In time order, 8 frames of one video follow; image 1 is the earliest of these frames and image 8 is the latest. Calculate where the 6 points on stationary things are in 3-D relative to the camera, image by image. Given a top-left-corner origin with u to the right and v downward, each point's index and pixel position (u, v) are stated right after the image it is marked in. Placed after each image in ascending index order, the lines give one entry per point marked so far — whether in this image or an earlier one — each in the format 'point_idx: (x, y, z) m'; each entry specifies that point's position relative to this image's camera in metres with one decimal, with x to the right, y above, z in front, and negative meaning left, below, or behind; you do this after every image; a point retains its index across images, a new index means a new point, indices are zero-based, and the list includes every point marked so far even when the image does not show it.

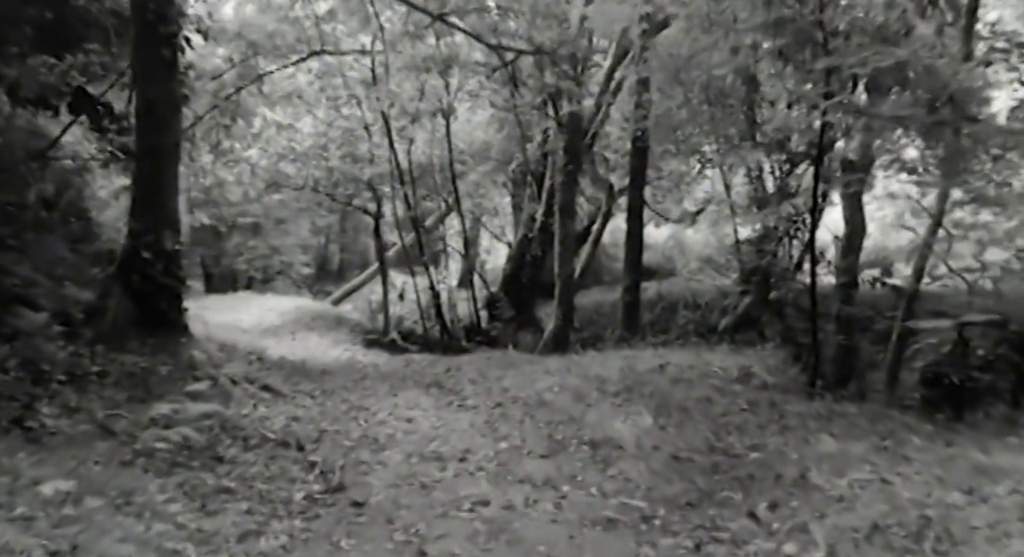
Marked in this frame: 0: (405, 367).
0: (-1.8, -1.5, +13.2) m
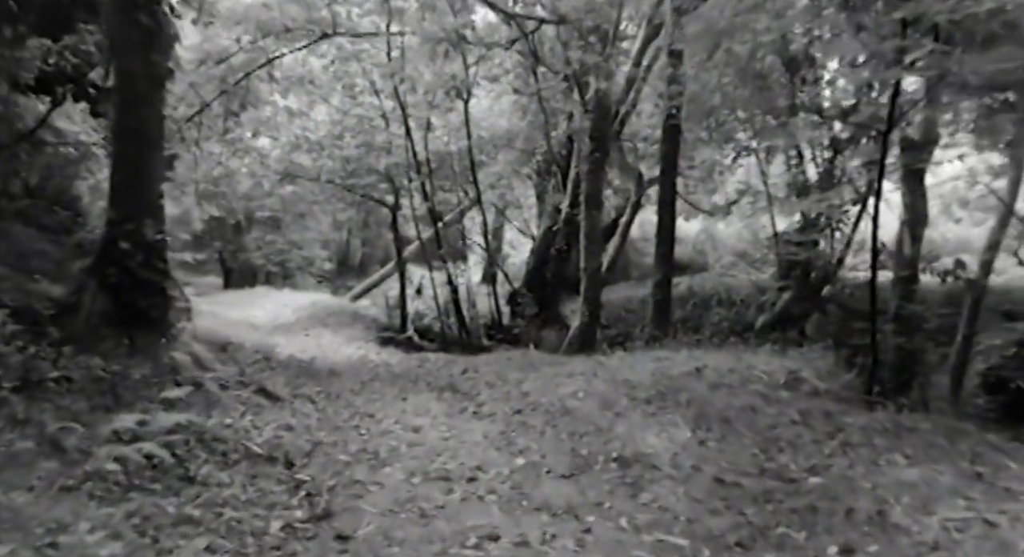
0: (-1.5, -1.4, +12.4) m
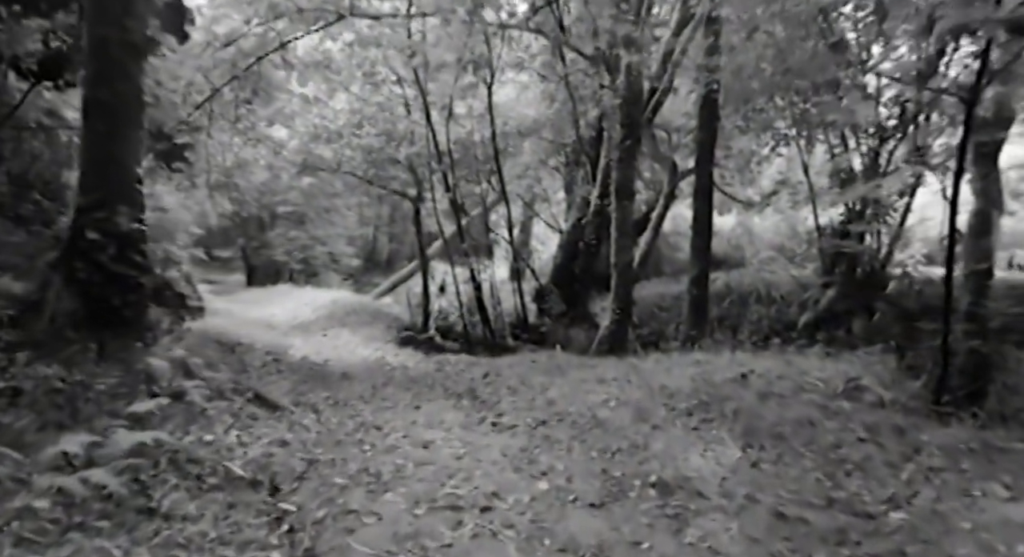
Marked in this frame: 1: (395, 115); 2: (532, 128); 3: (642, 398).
0: (-1.1, -1.4, +11.5) m
1: (-2.5, +3.5, +17.4) m
2: (+0.5, +3.4, +18.3) m
3: (+1.3, -1.2, +8.0) m
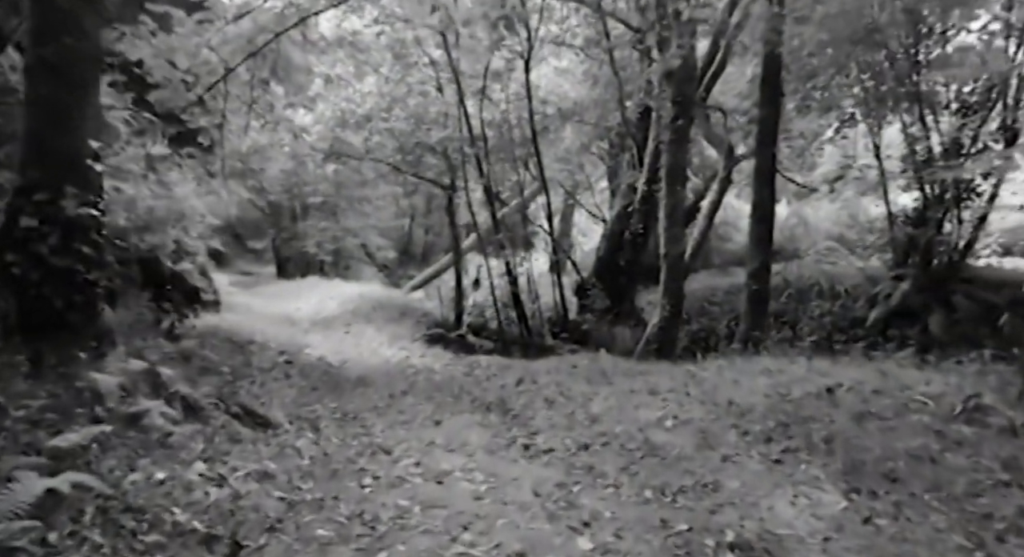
0: (-0.6, -1.3, +10.3) m
1: (-1.7, +3.7, +16.1) m
2: (+1.3, +3.6, +16.8) m
3: (+1.6, -1.1, +6.6) m
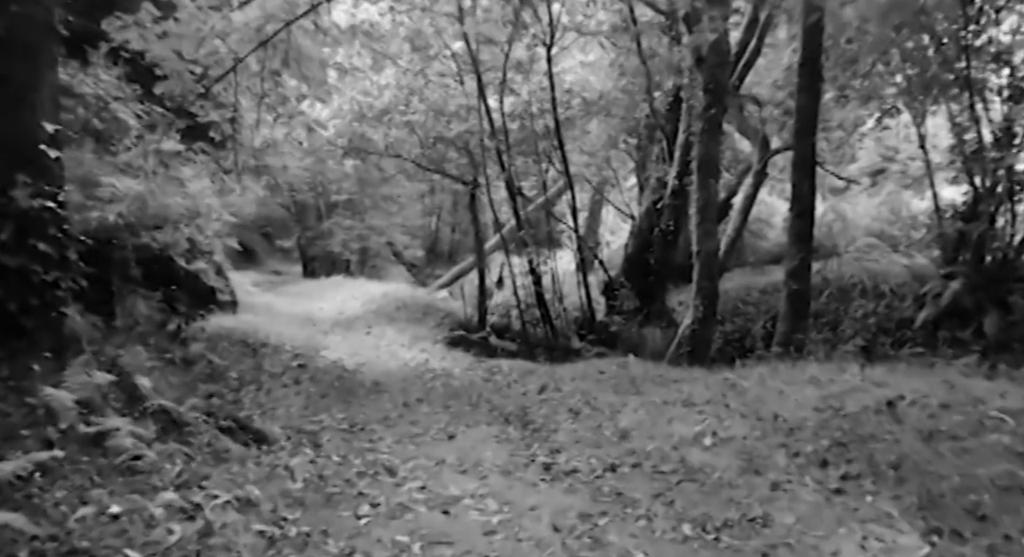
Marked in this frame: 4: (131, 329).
0: (-0.3, -1.3, +9.6) m
1: (-1.2, +3.7, +15.5) m
2: (+1.8, +3.6, +16.1) m
3: (+1.7, -1.1, +5.8) m
4: (-4.0, -0.5, +8.5) m
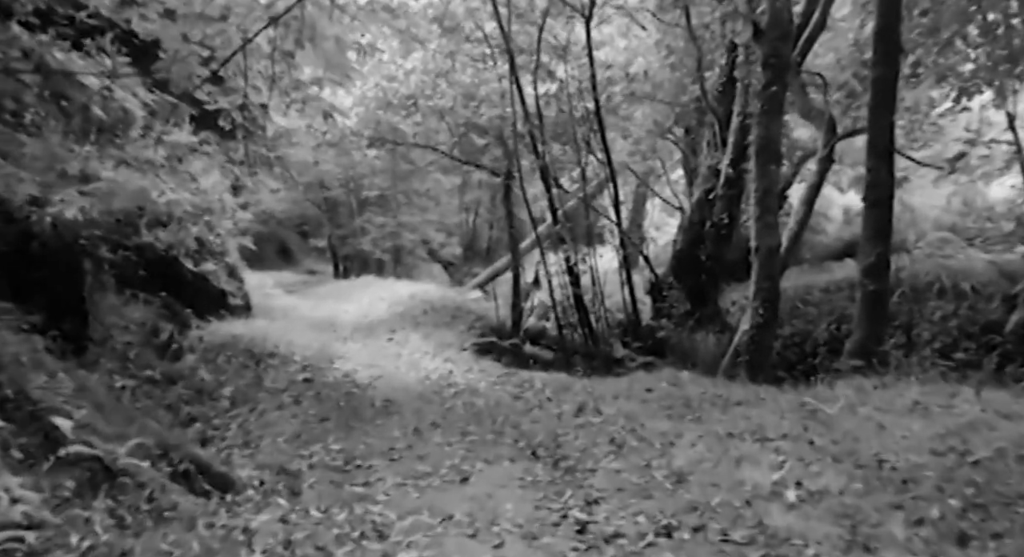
0: (0.0, -1.3, +8.3) m
1: (-0.6, +3.7, +14.2) m
2: (+2.4, +3.6, +14.7) m
3: (+1.9, -1.2, +4.5) m
4: (-3.8, -0.6, +7.4) m
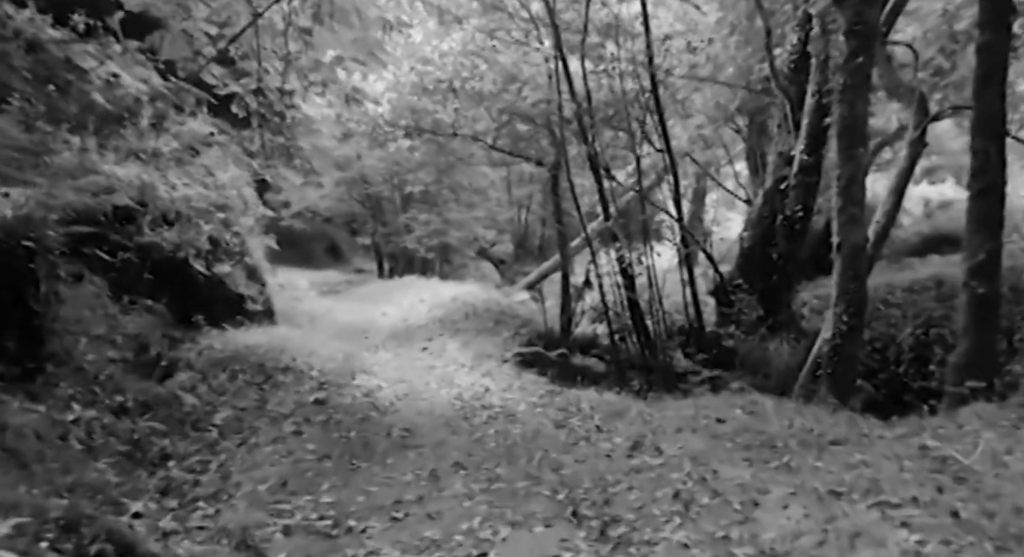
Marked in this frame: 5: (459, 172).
0: (+0.4, -1.3, +6.9) m
1: (+0.1, +3.6, +12.9) m
2: (+3.2, +3.6, +13.1) m
3: (+2.0, -1.2, +3.0) m
4: (-3.4, -0.7, +6.3) m
5: (-1.3, +2.5, +18.9) m
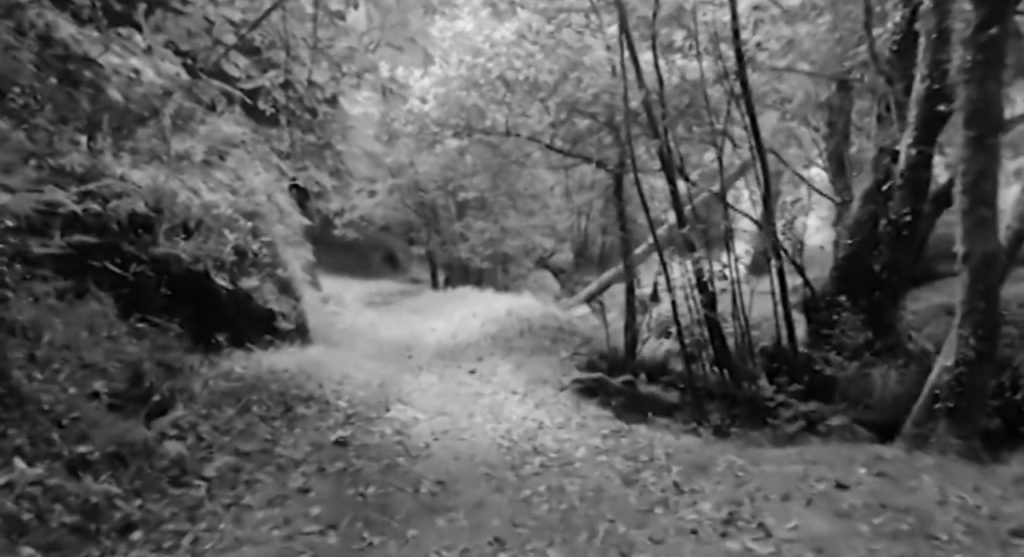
0: (+0.8, -1.5, +5.5) m
1: (+1.0, +3.4, +11.5) m
2: (+4.0, +3.4, +11.5) m
3: (+2.0, -1.3, +1.5) m
4: (-3.1, -0.8, +5.2) m
5: (0.0, +2.2, +17.6) m
